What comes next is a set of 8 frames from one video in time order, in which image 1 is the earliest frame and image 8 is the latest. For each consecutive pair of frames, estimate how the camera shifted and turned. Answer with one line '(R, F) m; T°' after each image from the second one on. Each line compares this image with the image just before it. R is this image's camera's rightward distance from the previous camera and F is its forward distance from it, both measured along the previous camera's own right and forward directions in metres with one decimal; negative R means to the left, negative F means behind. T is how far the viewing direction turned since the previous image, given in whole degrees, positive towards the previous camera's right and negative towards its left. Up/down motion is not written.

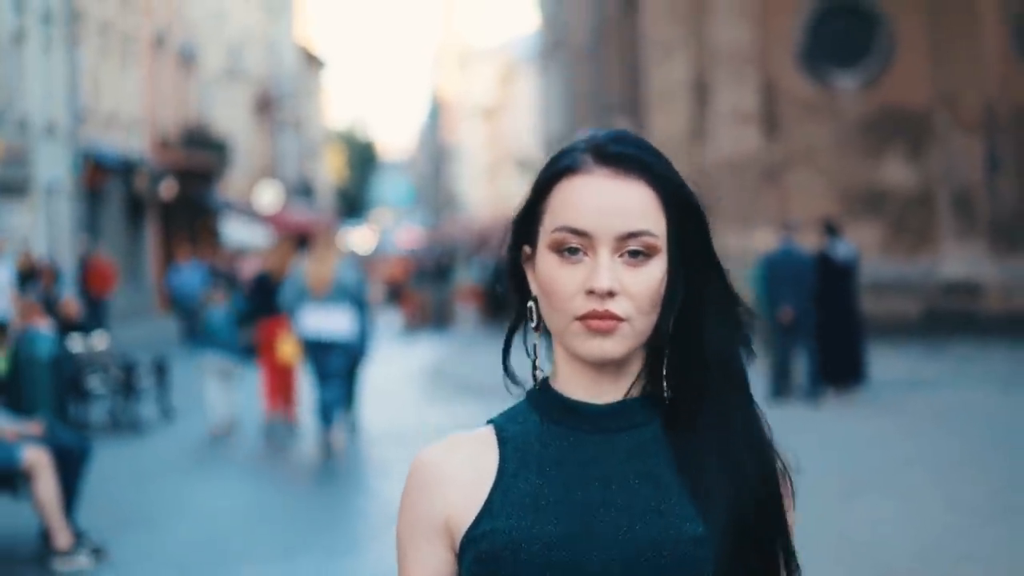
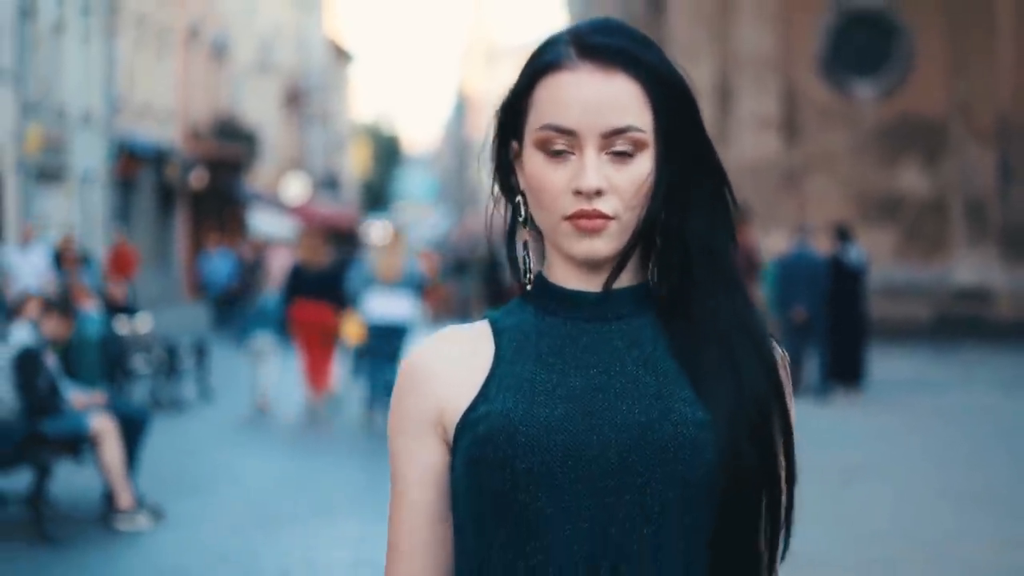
(0.0, -0.7) m; -1°
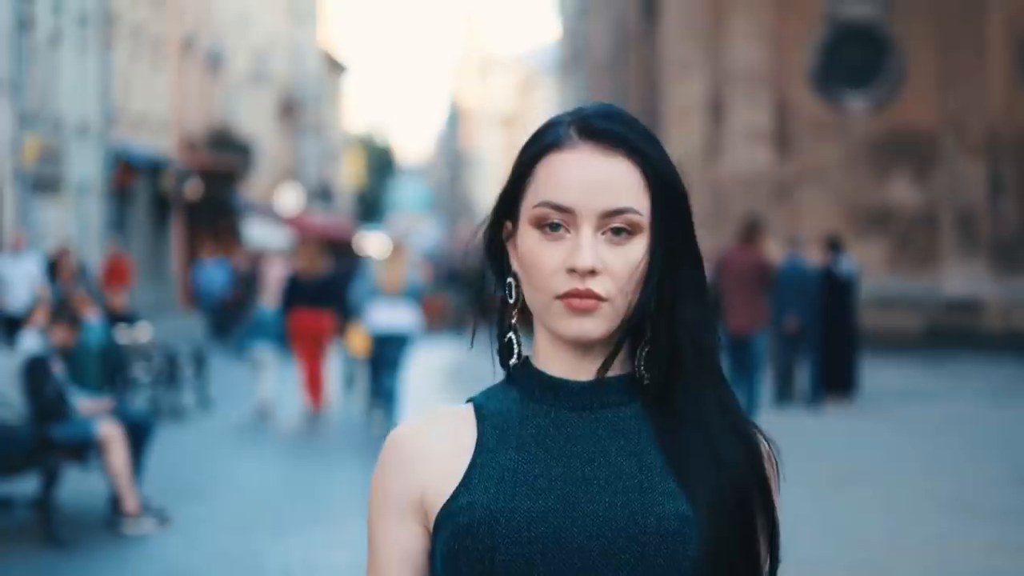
(0.0, -0.2) m; 0°
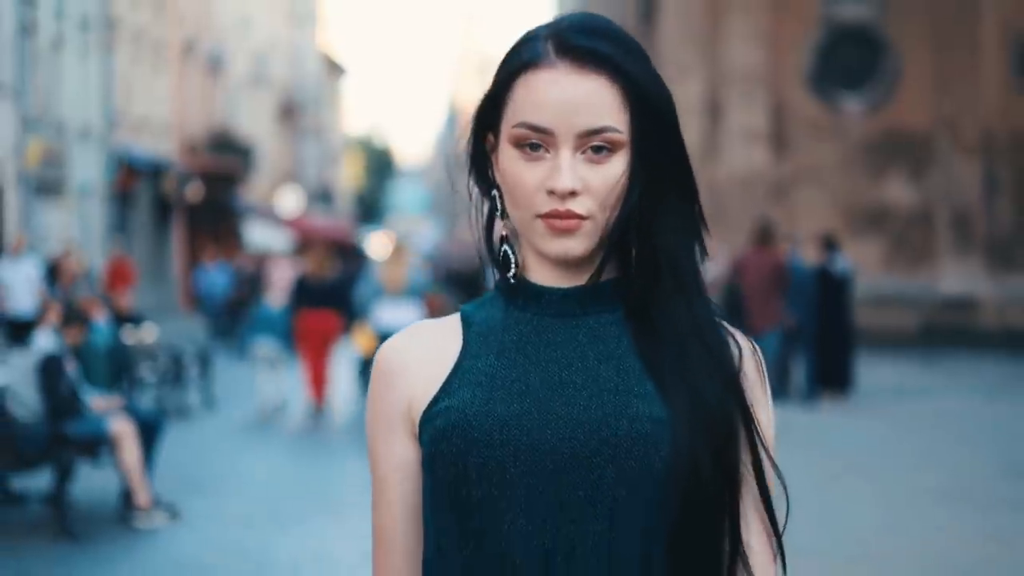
(0.0, -0.2) m; 0°
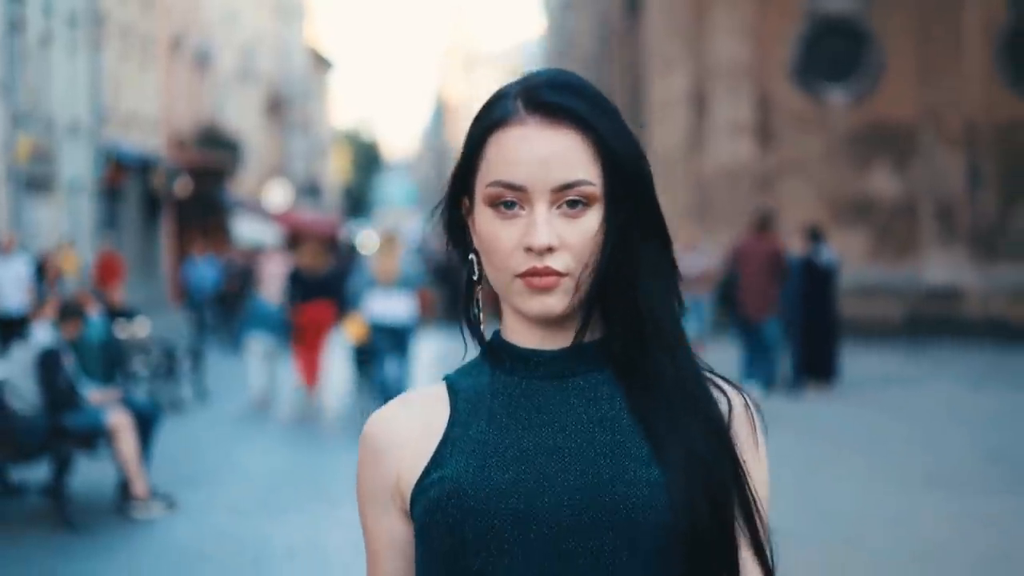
(0.0, -0.2) m; 0°
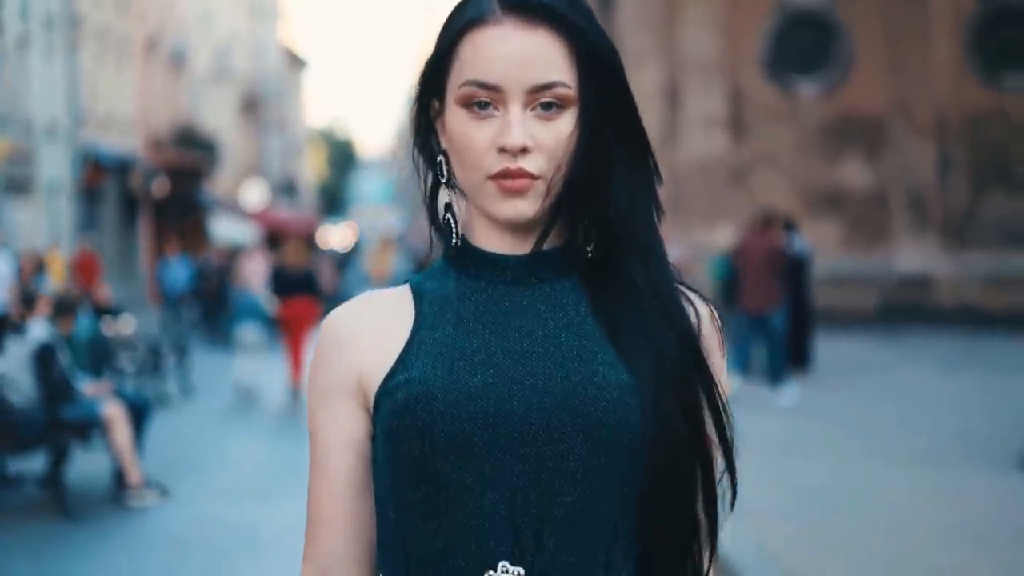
(0.0, -0.3) m; +1°
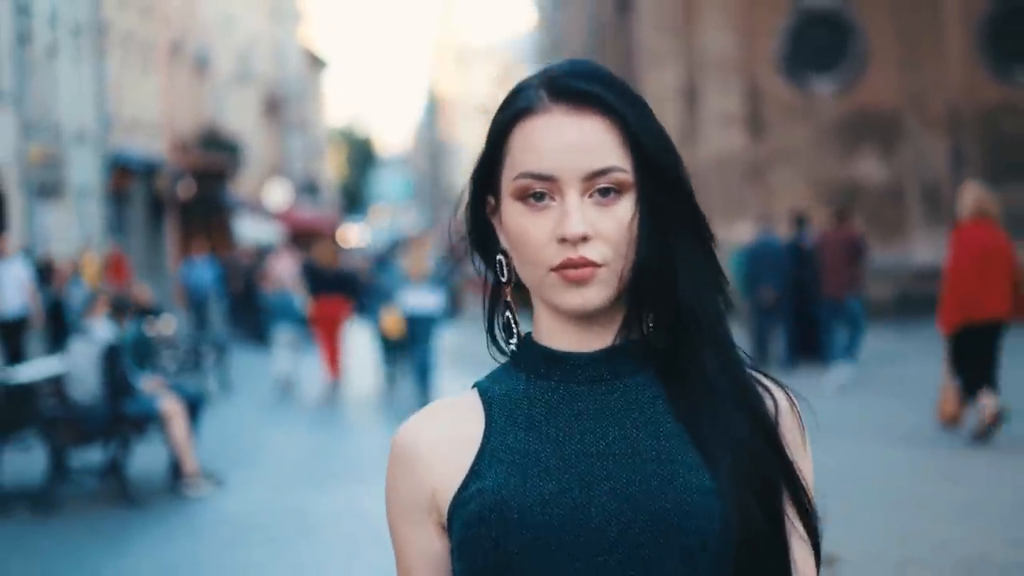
(-0.1, -0.6) m; -1°
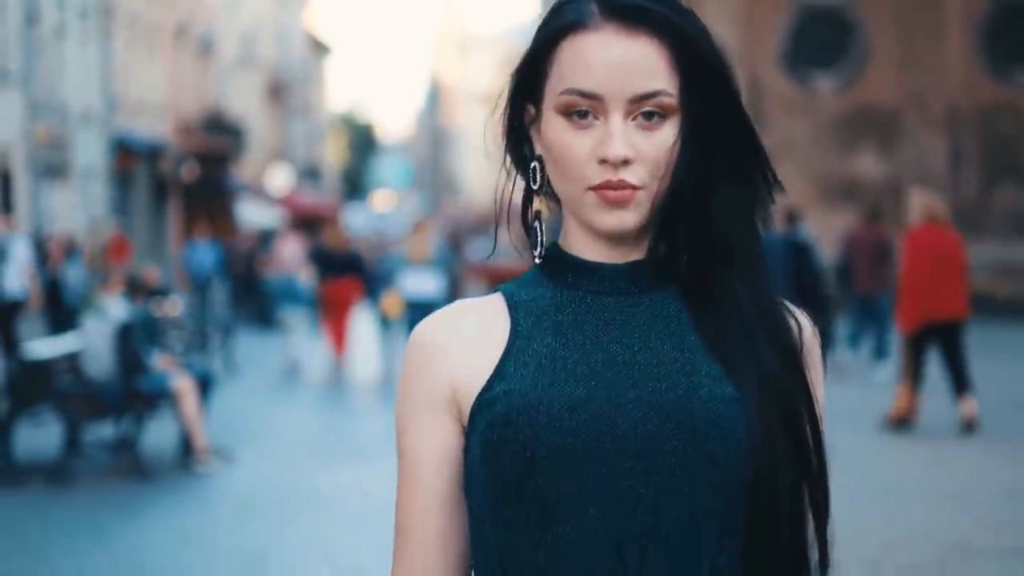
(0.0, -0.3) m; 0°
